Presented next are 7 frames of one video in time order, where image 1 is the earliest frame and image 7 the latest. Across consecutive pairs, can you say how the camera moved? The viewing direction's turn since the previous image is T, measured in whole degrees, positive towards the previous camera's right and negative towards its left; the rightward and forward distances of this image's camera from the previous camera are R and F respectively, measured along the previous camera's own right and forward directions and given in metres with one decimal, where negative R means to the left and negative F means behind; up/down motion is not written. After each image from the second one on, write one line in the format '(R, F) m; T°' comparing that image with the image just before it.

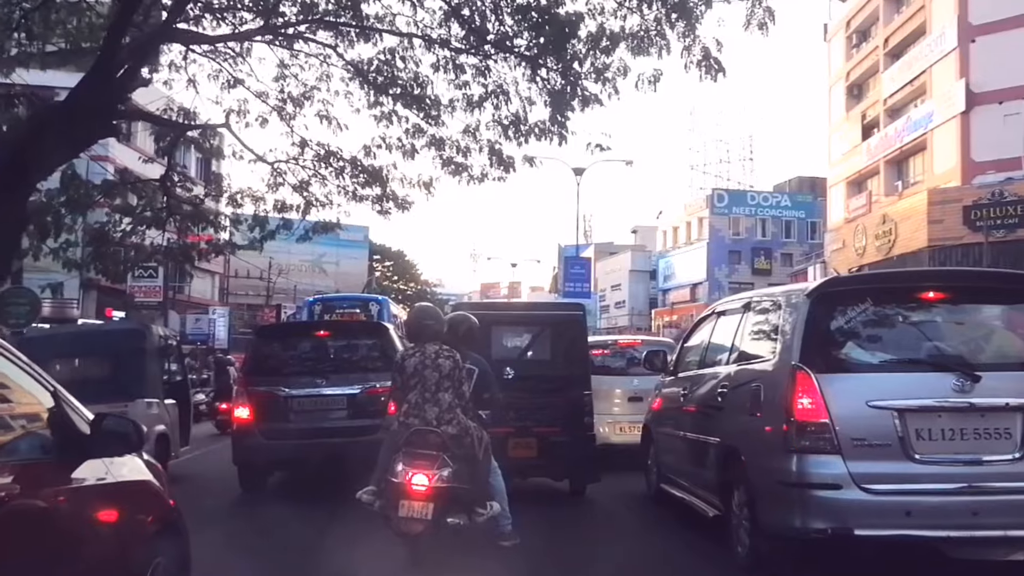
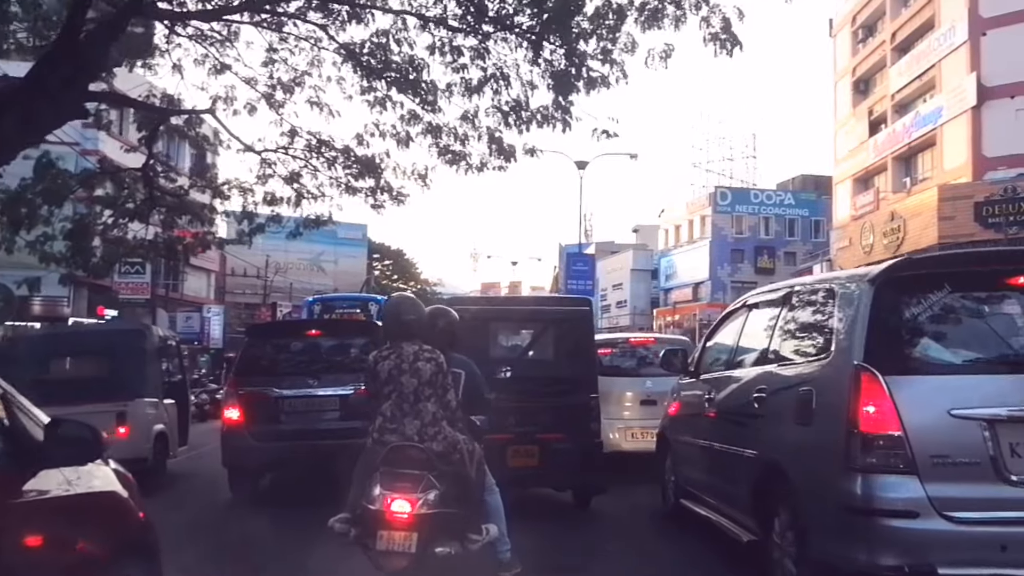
(0.0, +0.6) m; 0°
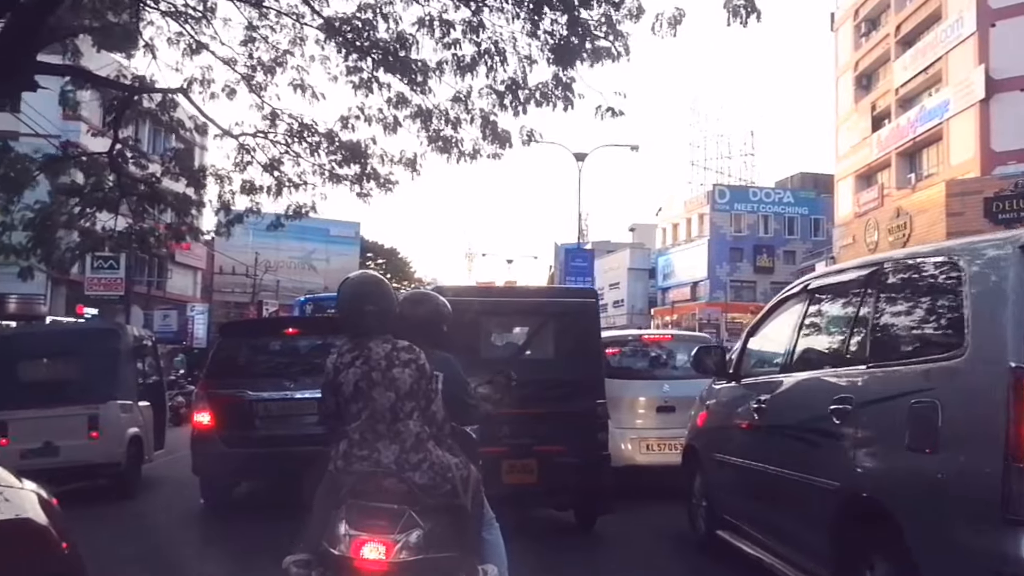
(0.0, +0.9) m; 0°
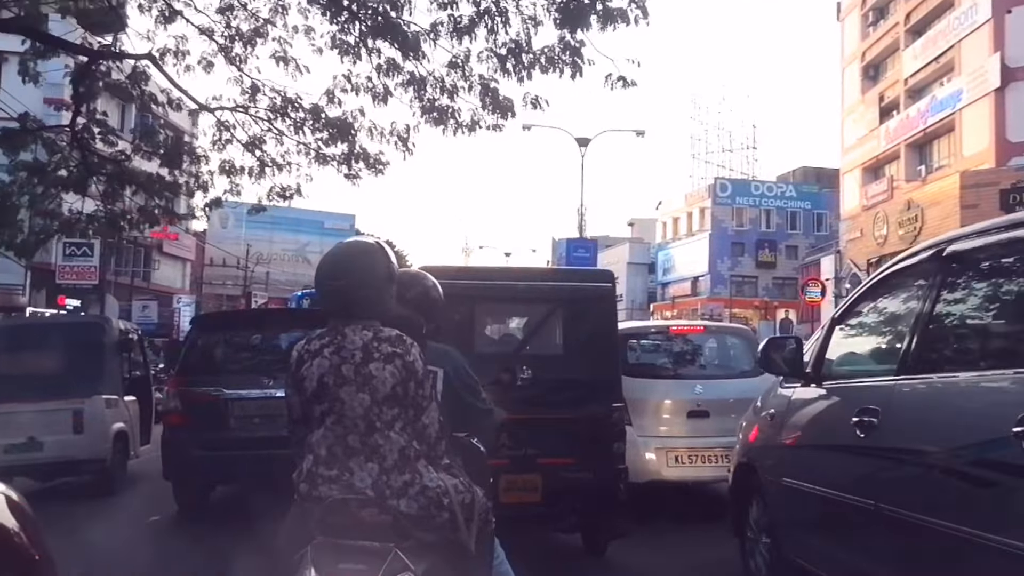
(0.0, +1.0) m; 0°
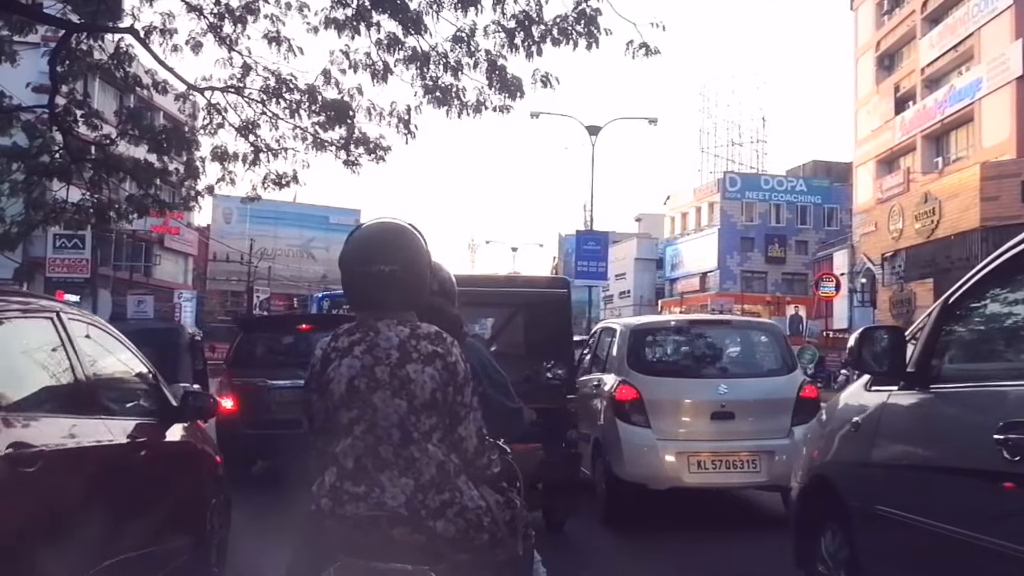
(0.0, +0.7) m; 0°
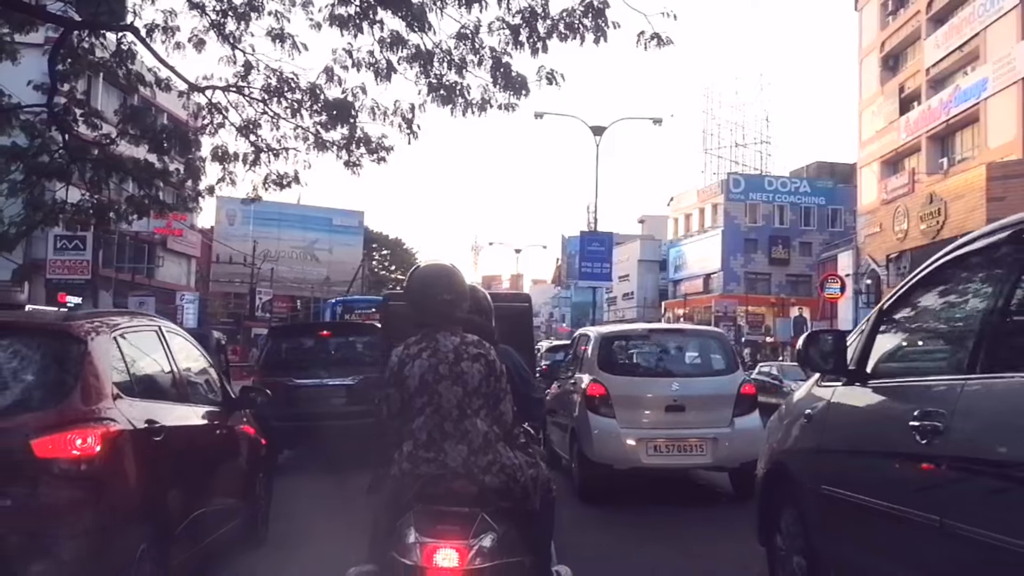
(0.0, +0.1) m; 0°
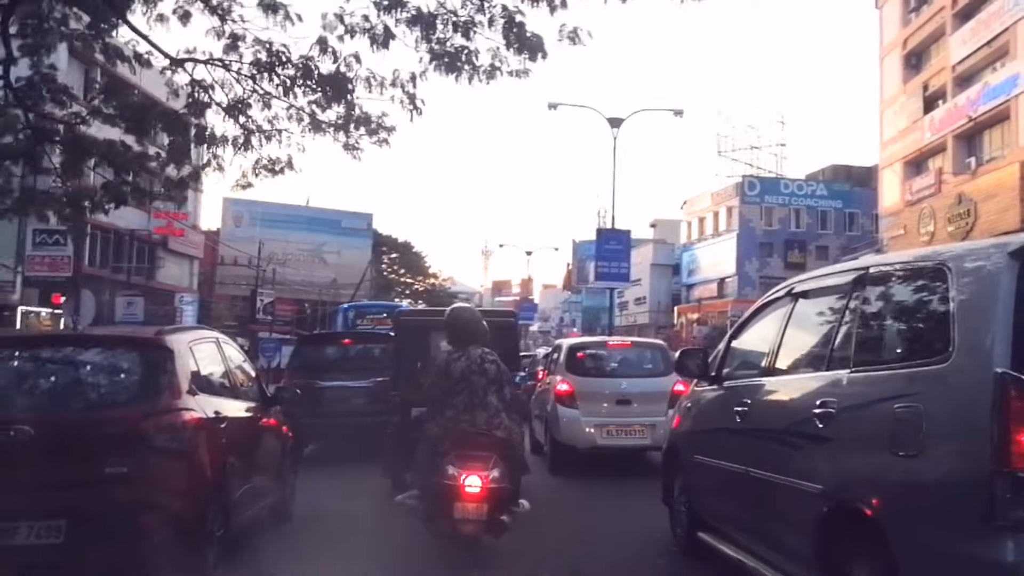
(0.0, +1.0) m; -1°
